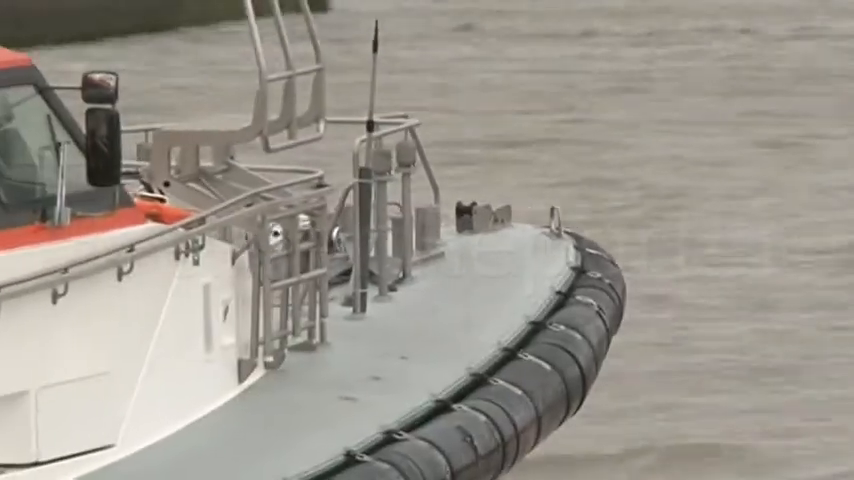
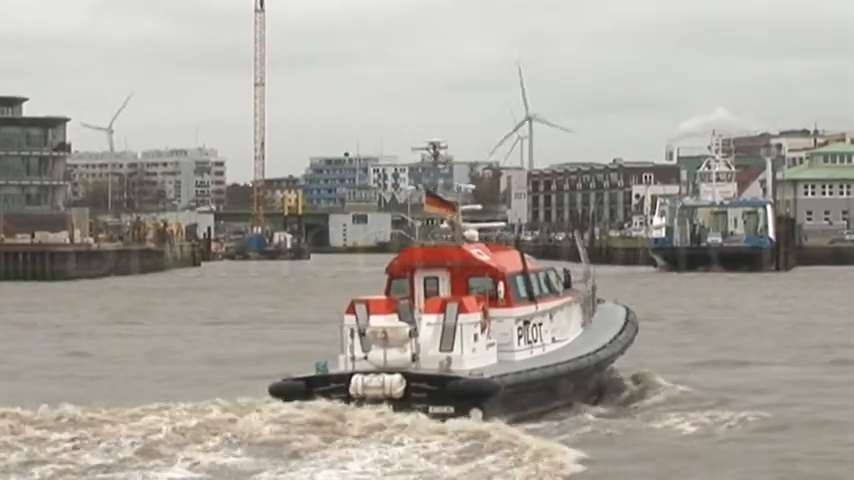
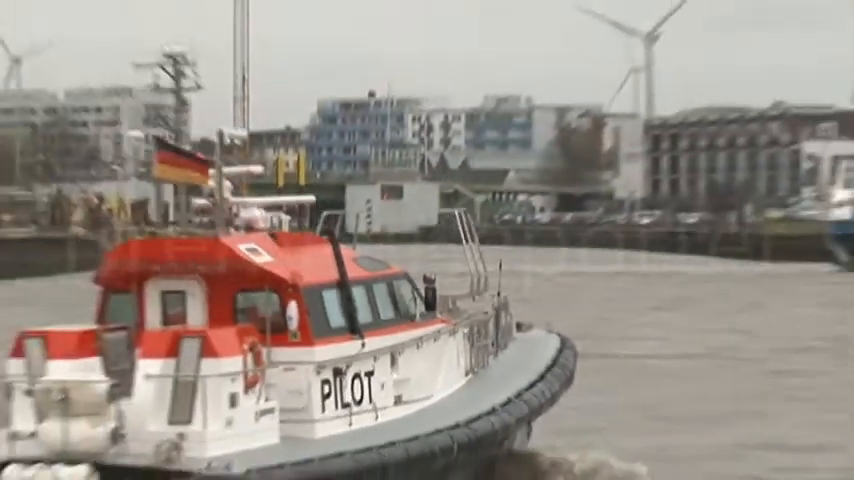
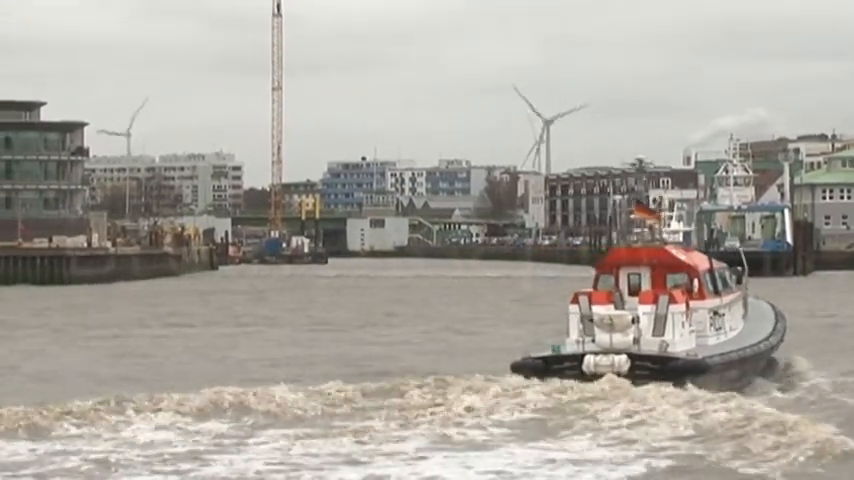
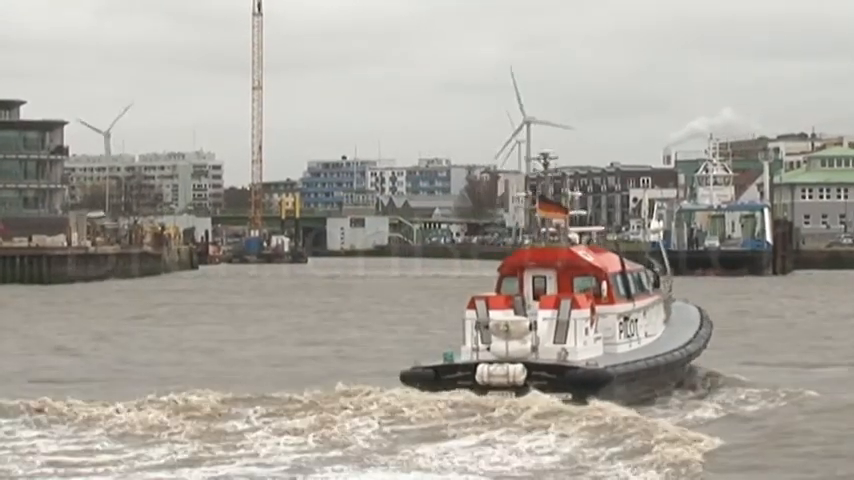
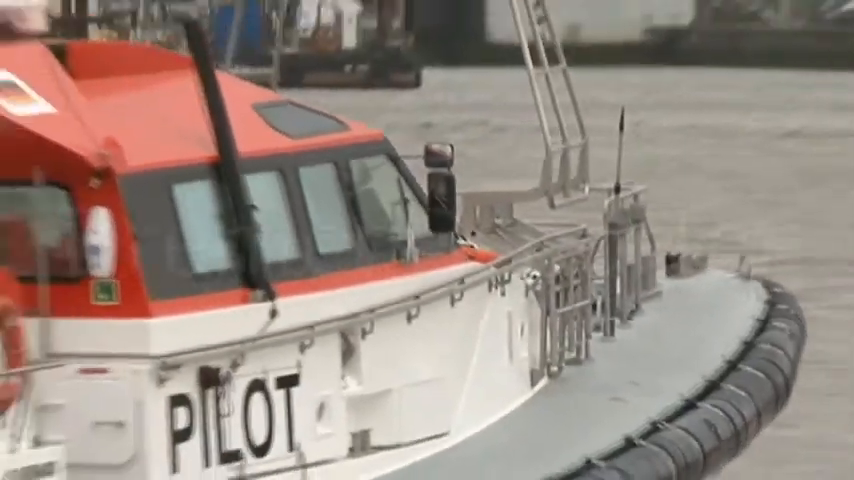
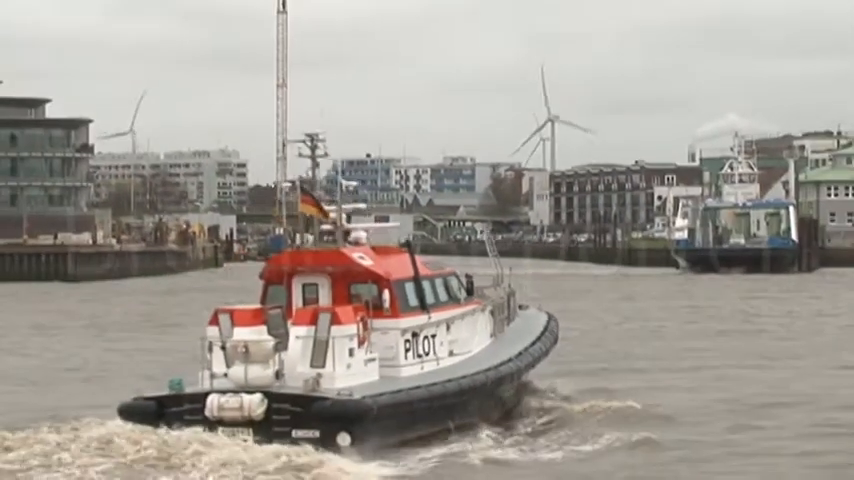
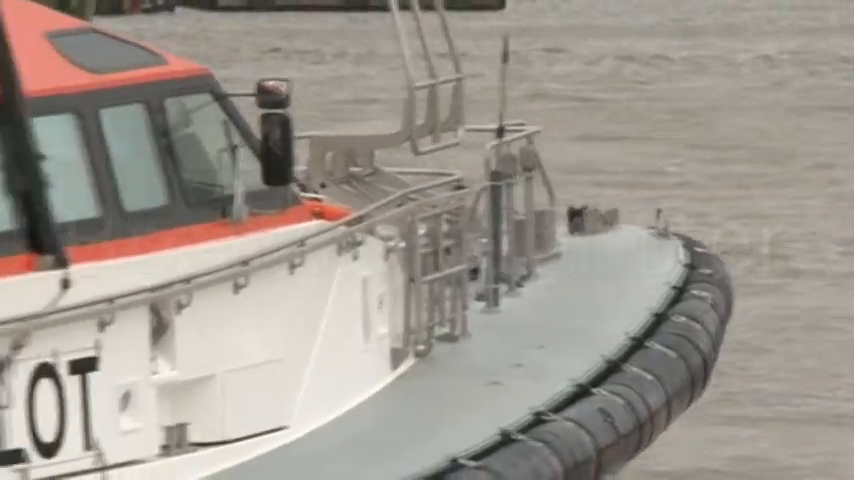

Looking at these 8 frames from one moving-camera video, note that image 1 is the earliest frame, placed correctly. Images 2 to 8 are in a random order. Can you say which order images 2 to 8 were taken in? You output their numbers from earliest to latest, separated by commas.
8, 6, 3, 7, 2, 5, 4
